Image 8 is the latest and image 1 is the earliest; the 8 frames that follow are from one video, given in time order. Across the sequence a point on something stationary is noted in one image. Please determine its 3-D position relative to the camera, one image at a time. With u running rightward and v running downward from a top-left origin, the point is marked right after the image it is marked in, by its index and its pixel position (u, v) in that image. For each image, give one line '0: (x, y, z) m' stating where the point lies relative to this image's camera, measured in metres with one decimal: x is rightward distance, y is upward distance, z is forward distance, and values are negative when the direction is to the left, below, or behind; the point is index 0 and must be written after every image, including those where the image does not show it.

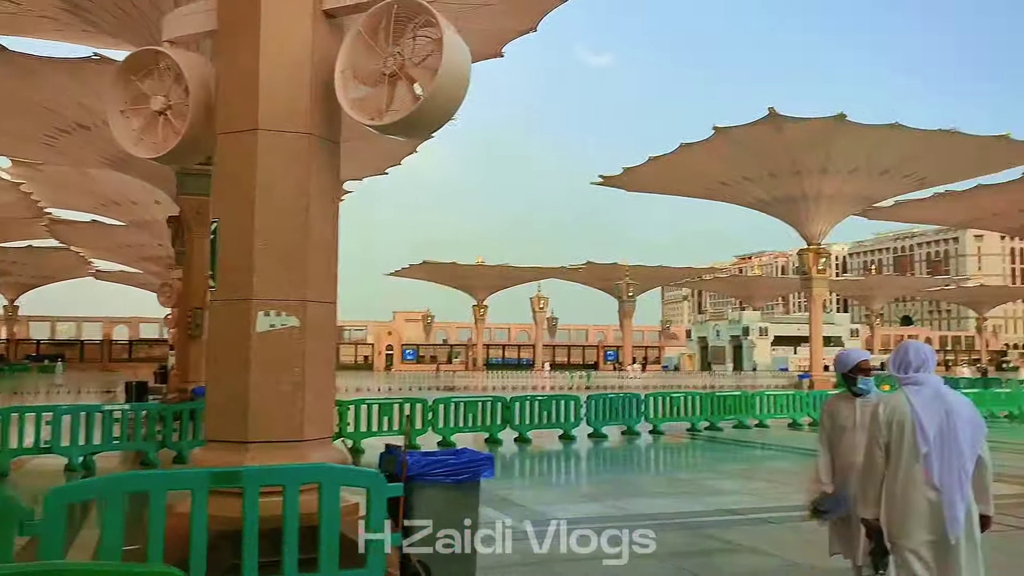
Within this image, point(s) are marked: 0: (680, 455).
0: (+2.1, -2.0, +11.1) m
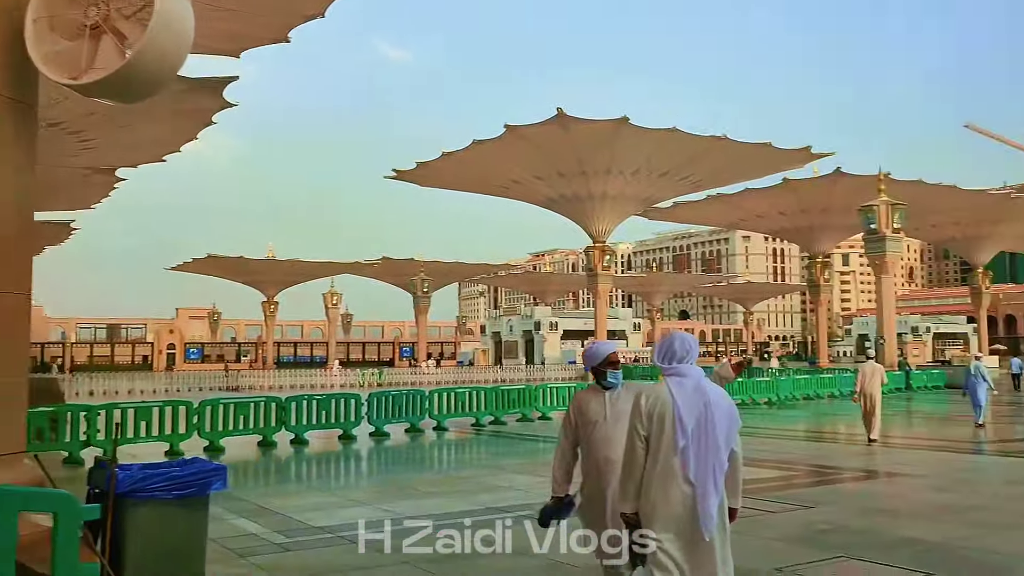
0: (-0.6, -2.0, +11.0) m
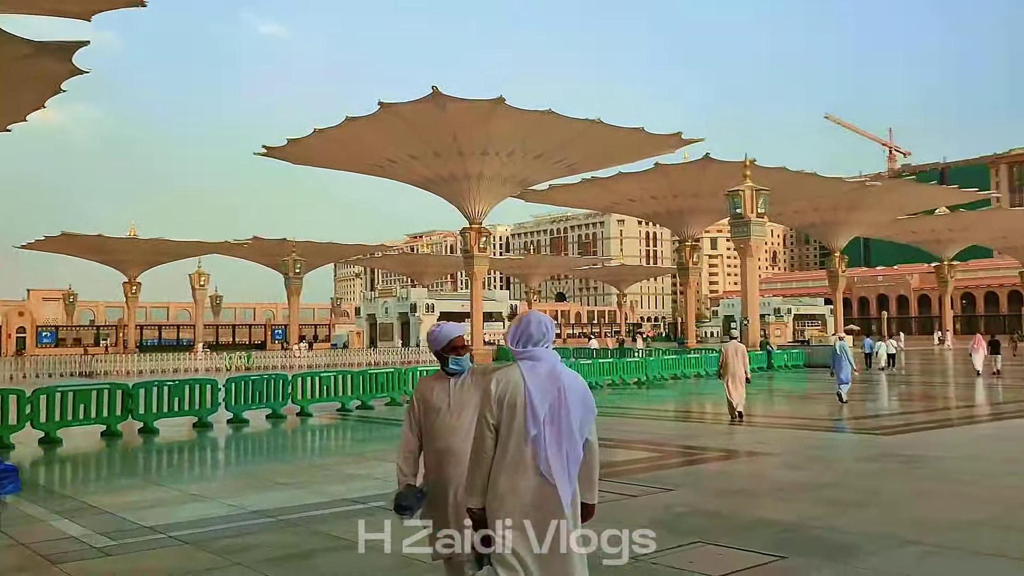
0: (-2.1, -1.7, +10.5) m
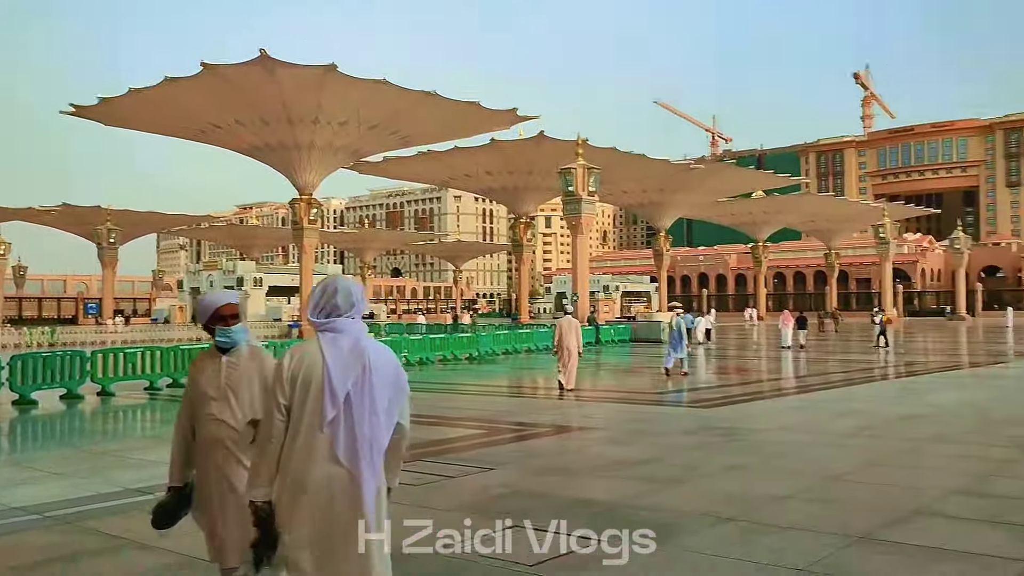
0: (-4.1, -1.4, +9.7) m
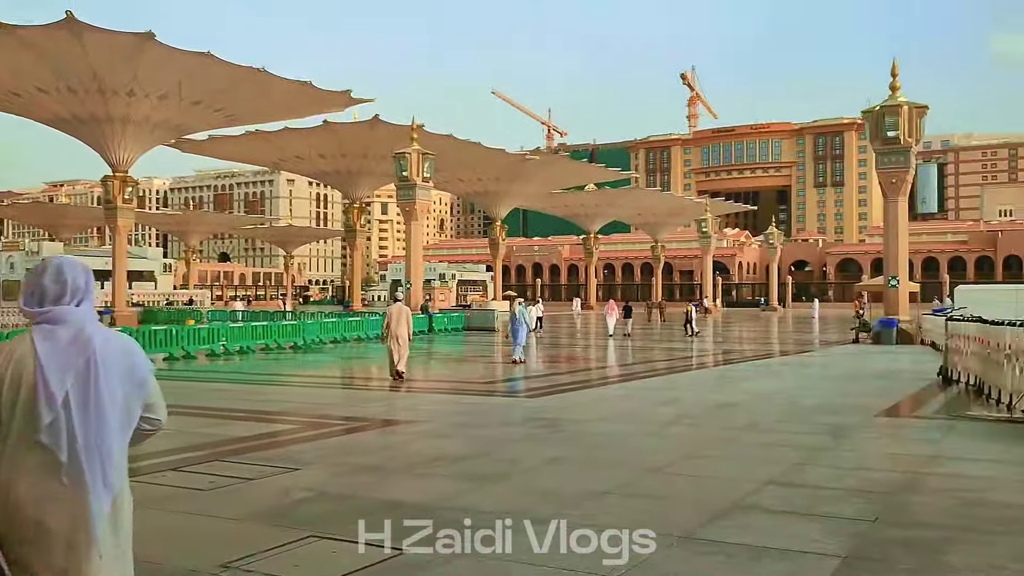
0: (-5.8, -1.2, +8.5) m
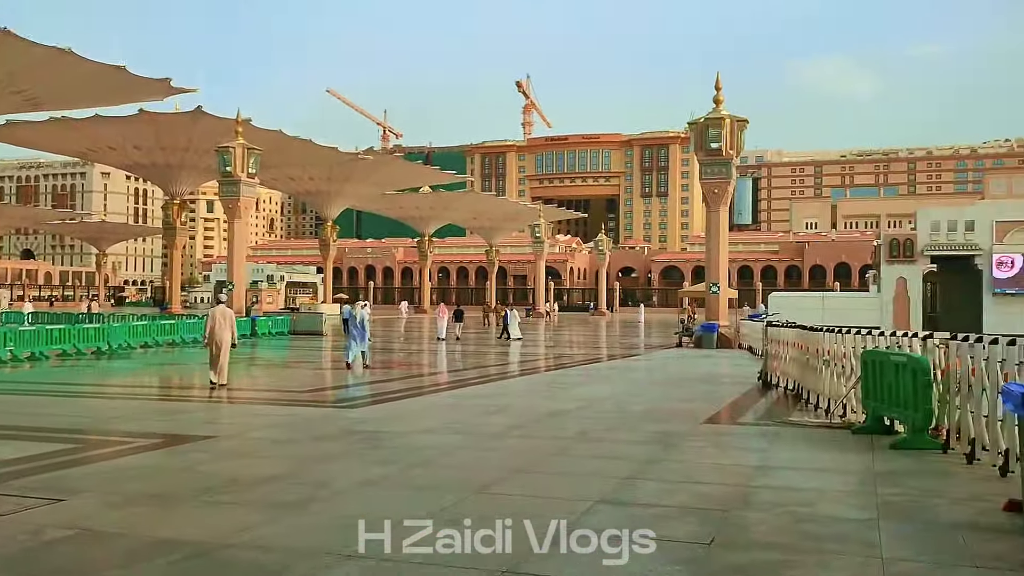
0: (-7.3, -1.2, +6.8) m
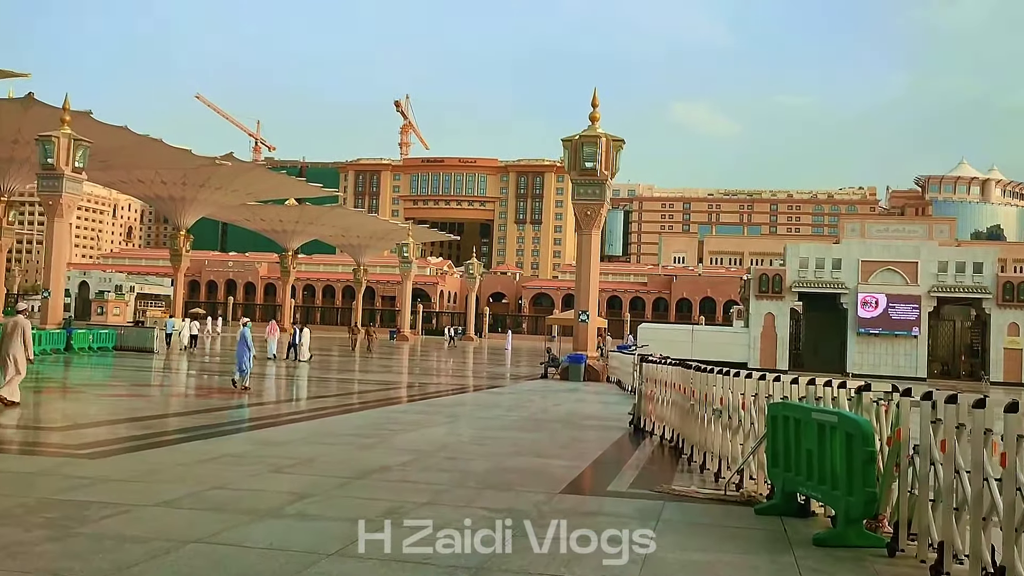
0: (-8.4, -0.9, +3.8) m
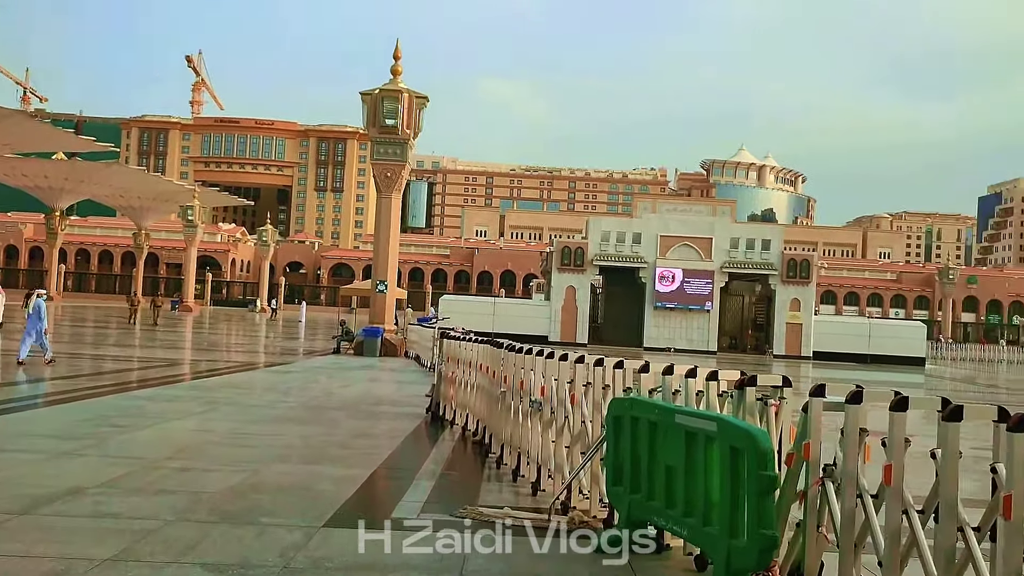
0: (-8.9, -0.7, +0.5) m
